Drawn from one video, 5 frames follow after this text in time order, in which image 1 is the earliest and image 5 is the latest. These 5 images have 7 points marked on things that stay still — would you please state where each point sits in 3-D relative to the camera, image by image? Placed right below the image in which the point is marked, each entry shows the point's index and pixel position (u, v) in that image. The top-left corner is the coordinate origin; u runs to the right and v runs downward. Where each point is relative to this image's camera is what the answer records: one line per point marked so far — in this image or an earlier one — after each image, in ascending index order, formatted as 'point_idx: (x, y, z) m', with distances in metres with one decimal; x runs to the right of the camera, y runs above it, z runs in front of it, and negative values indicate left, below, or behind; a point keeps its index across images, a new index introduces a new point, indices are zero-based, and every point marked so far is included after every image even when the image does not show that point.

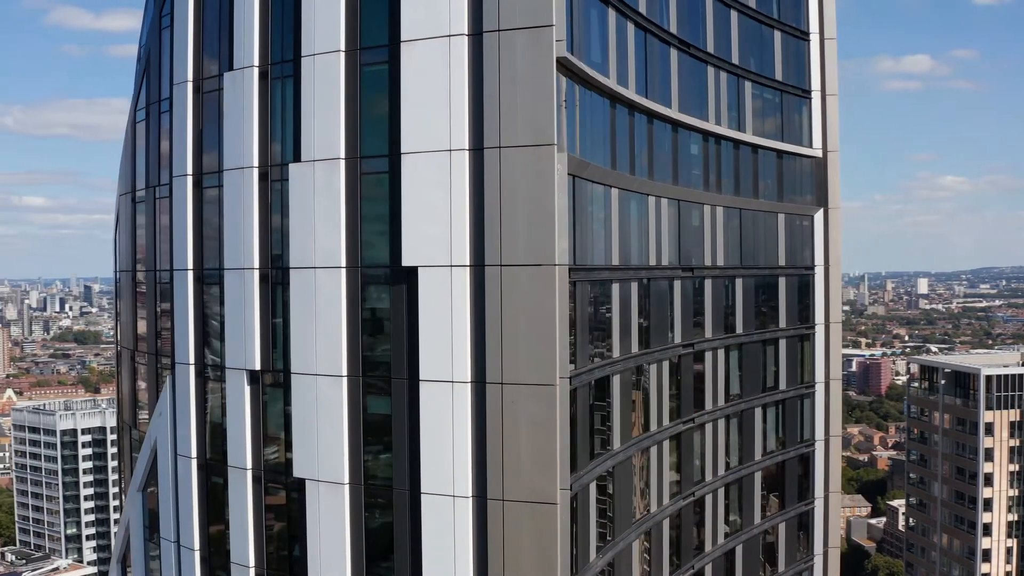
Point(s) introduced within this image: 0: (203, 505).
0: (-7.8, -5.6, +19.4) m
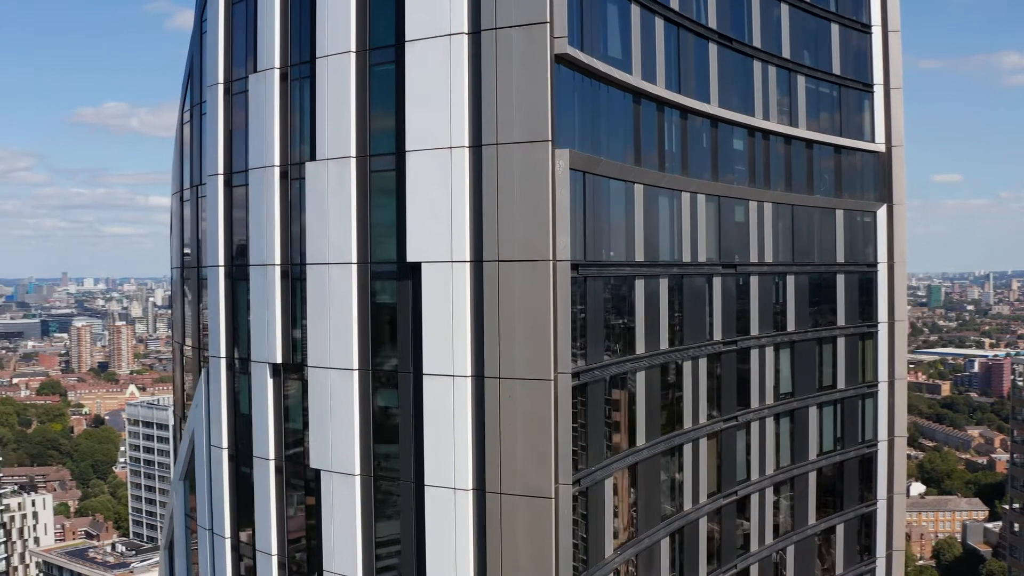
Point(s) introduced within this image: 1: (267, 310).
0: (-7.3, -5.5, +20.0) m
1: (-5.6, -0.5, +17.2) m
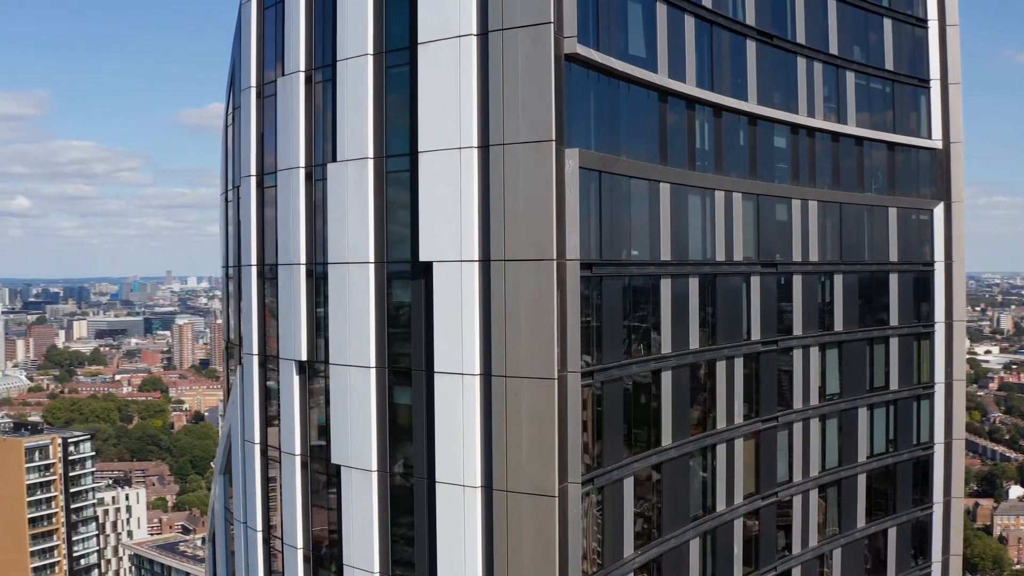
0: (-6.7, -5.5, +20.4) m
1: (-5.1, -0.5, +17.6) m
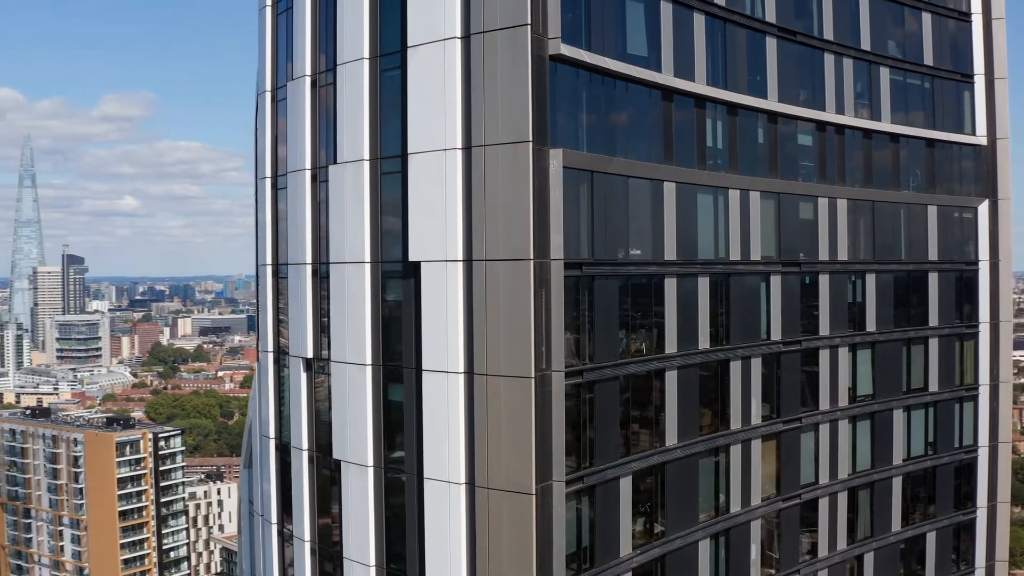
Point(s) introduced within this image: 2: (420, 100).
0: (-6.6, -5.5, +20.9) m
1: (-5.2, -0.4, +18.0) m
2: (-1.6, +3.3, +13.3) m
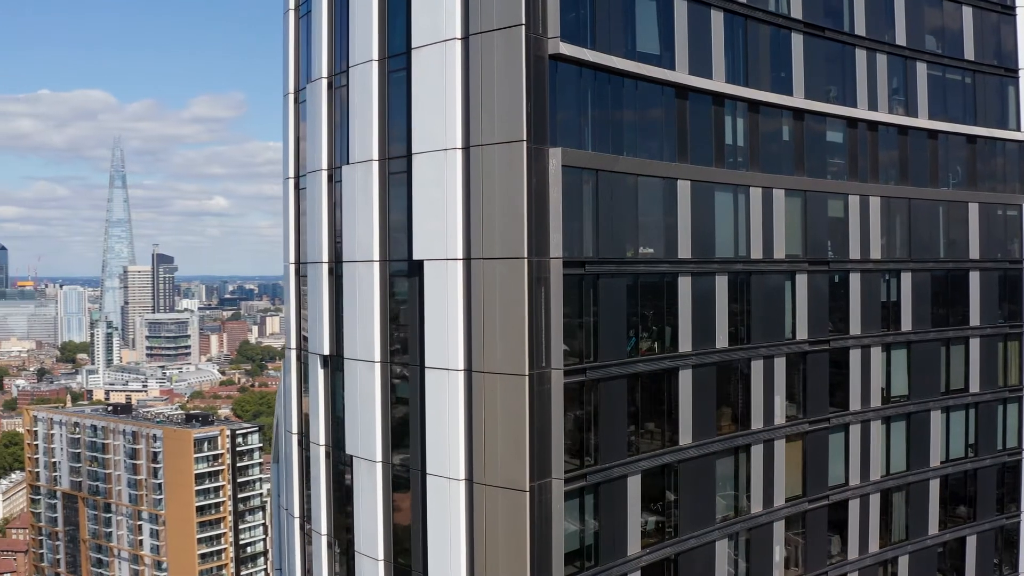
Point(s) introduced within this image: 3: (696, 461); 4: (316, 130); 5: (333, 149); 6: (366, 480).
0: (-6.3, -5.4, +21.3) m
1: (-4.9, -0.4, +18.3) m
2: (-1.6, +3.4, +13.5) m
3: (+4.2, -4.1, +18.1) m
4: (-4.9, +3.8, +18.2) m
5: (-4.5, +3.3, +17.9) m
6: (-3.0, -3.9, +15.2) m
